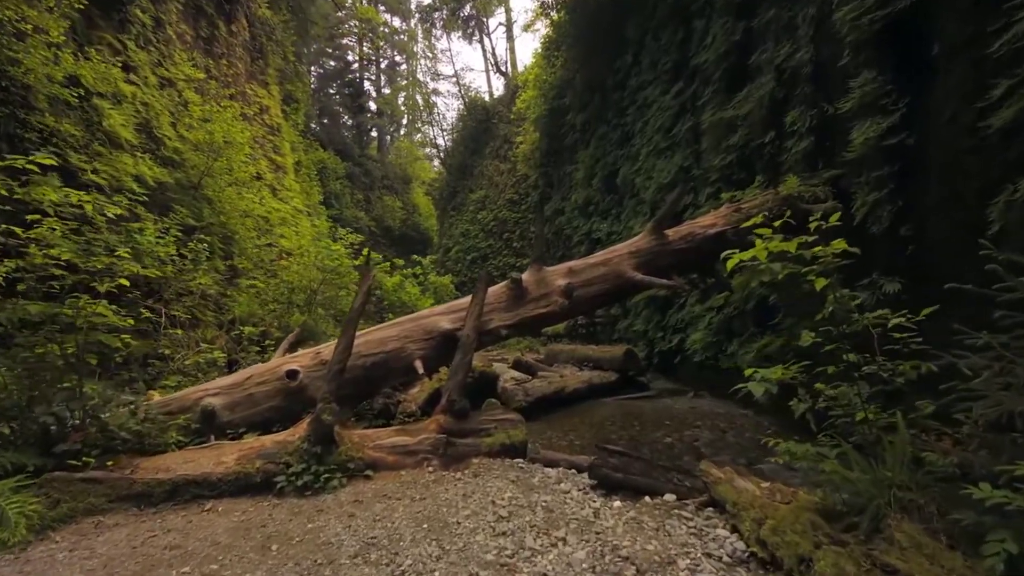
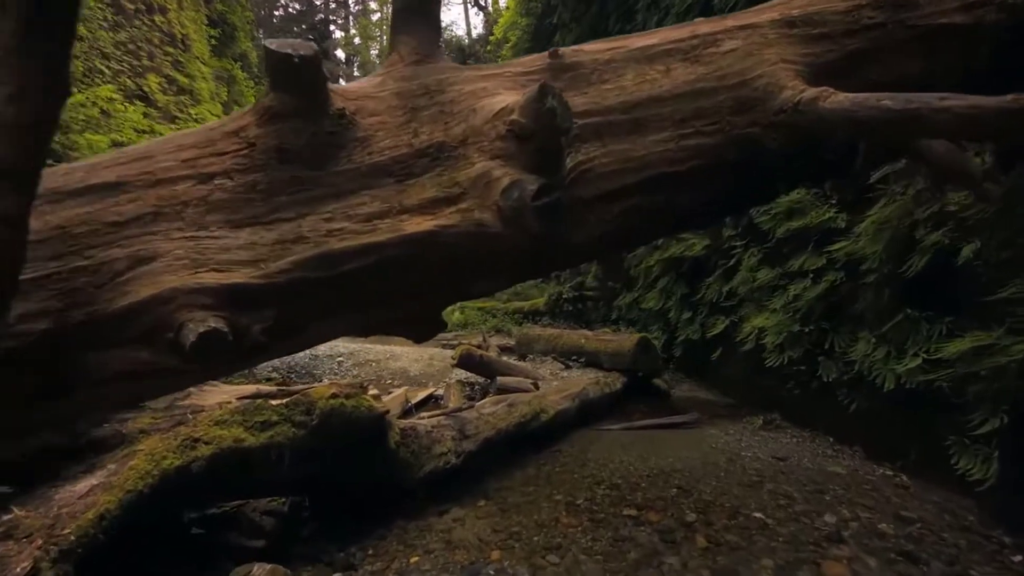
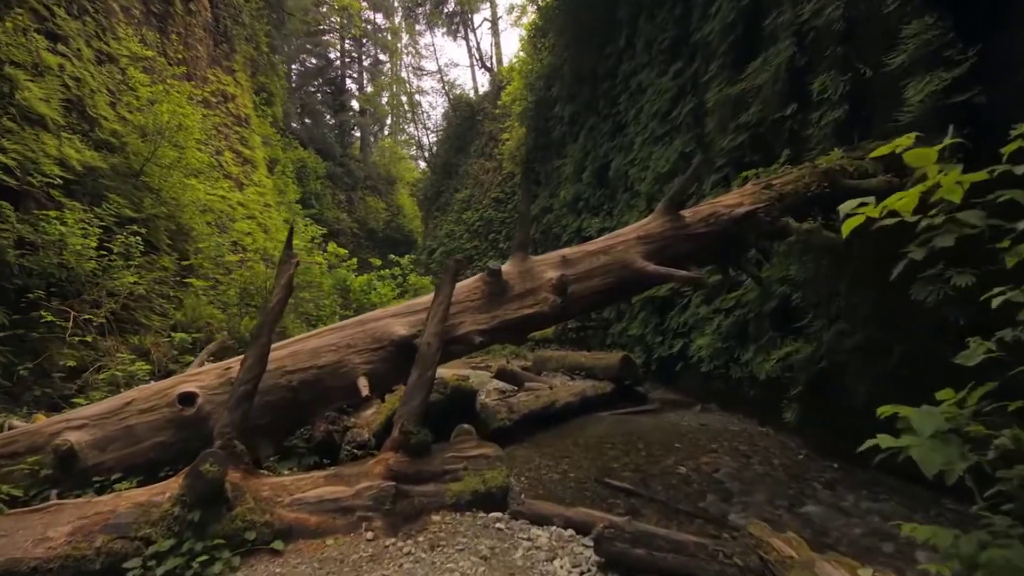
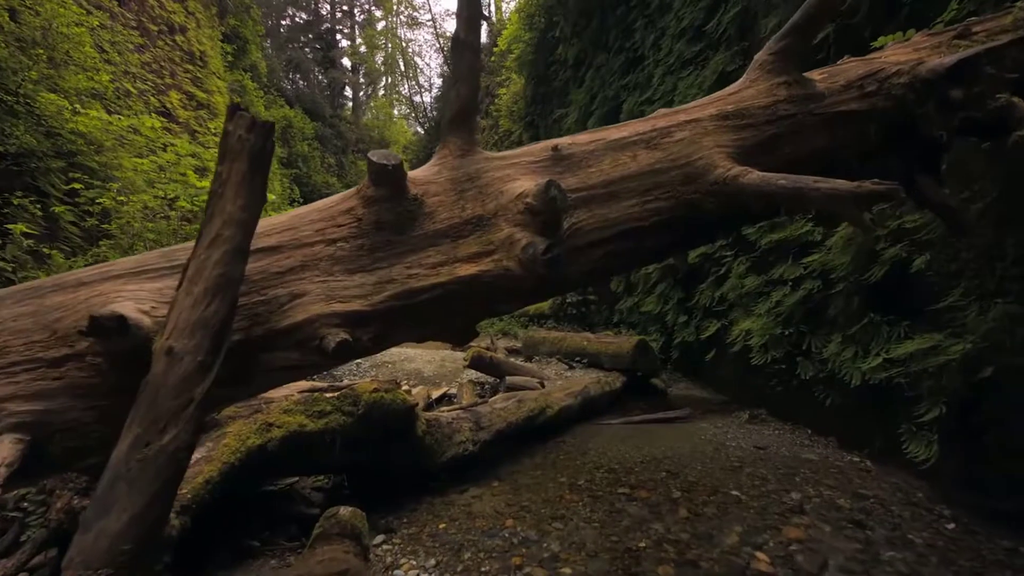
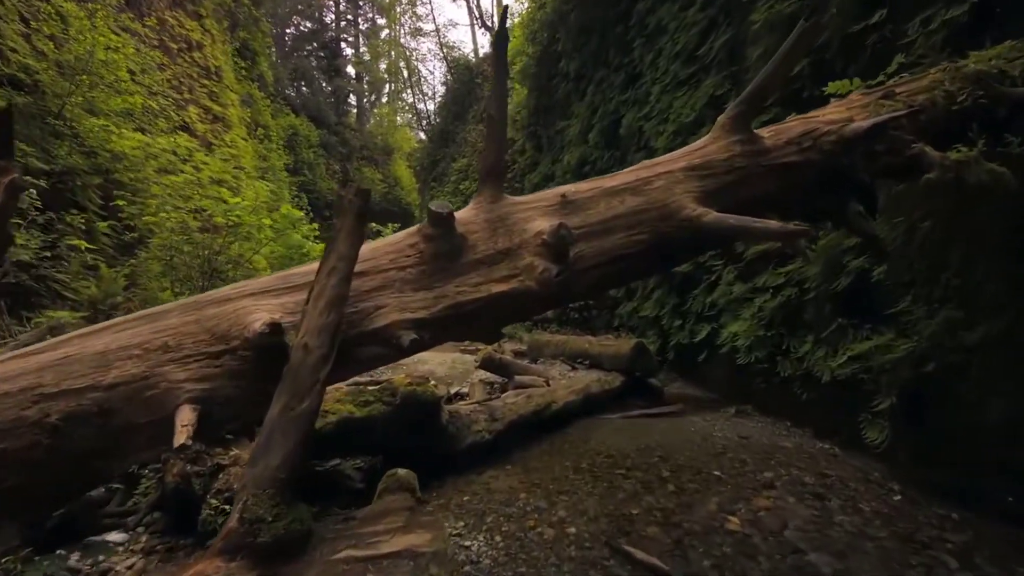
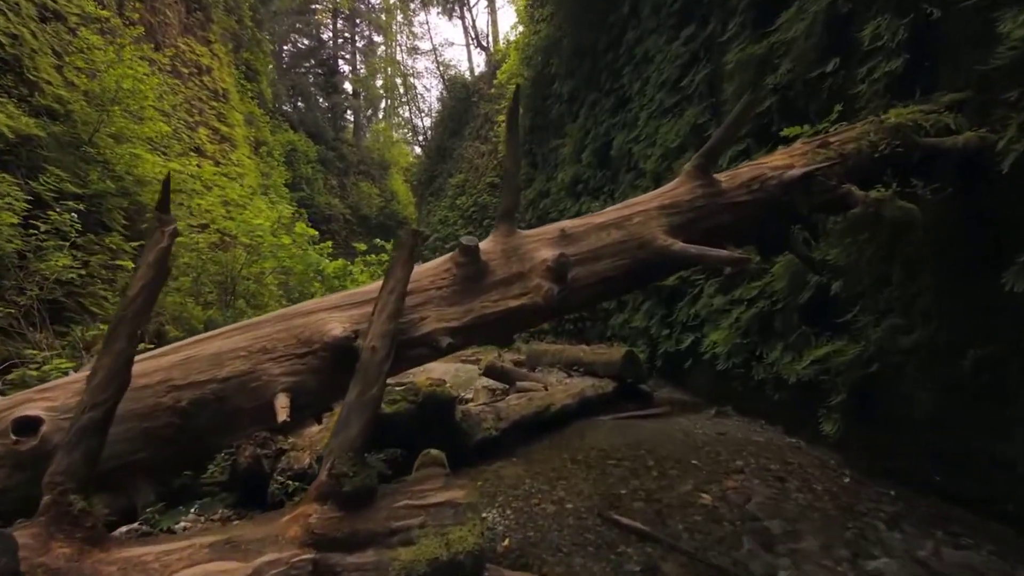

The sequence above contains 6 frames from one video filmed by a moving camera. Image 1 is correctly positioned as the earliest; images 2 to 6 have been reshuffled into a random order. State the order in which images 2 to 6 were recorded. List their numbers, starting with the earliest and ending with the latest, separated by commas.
3, 6, 5, 4, 2
